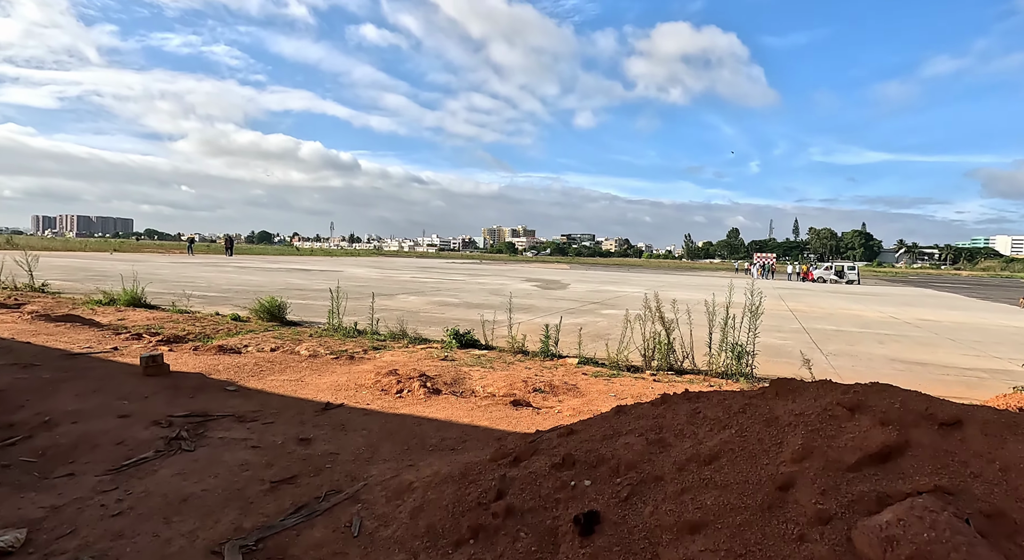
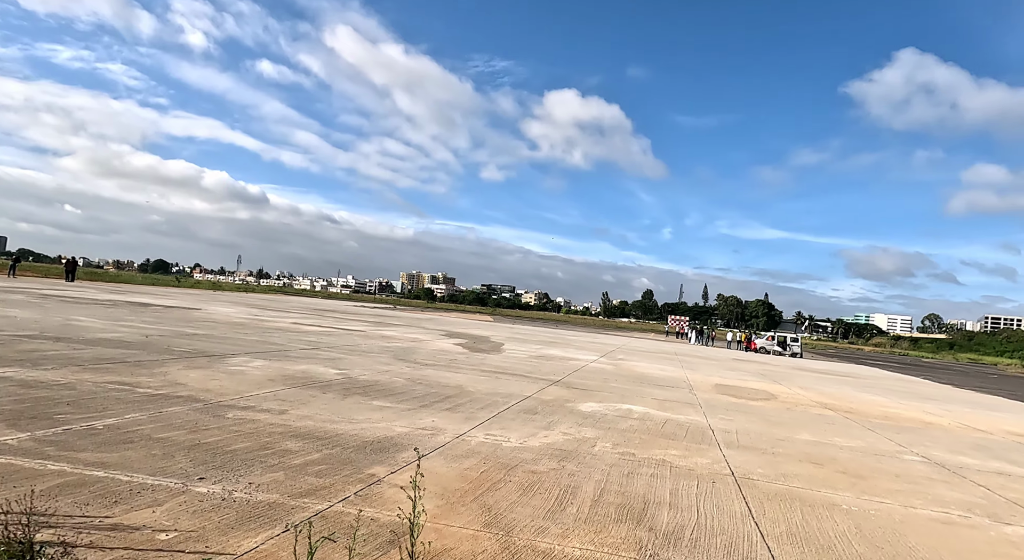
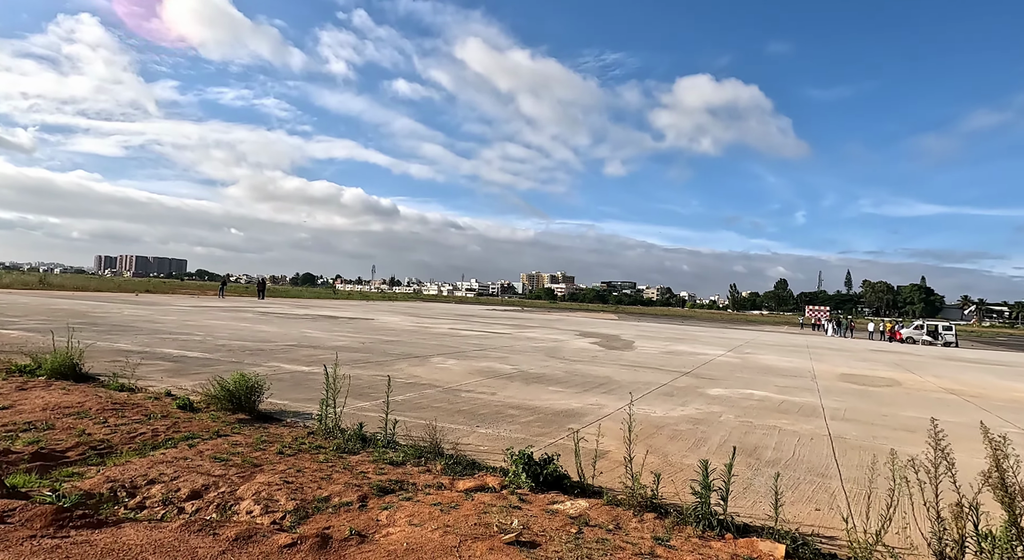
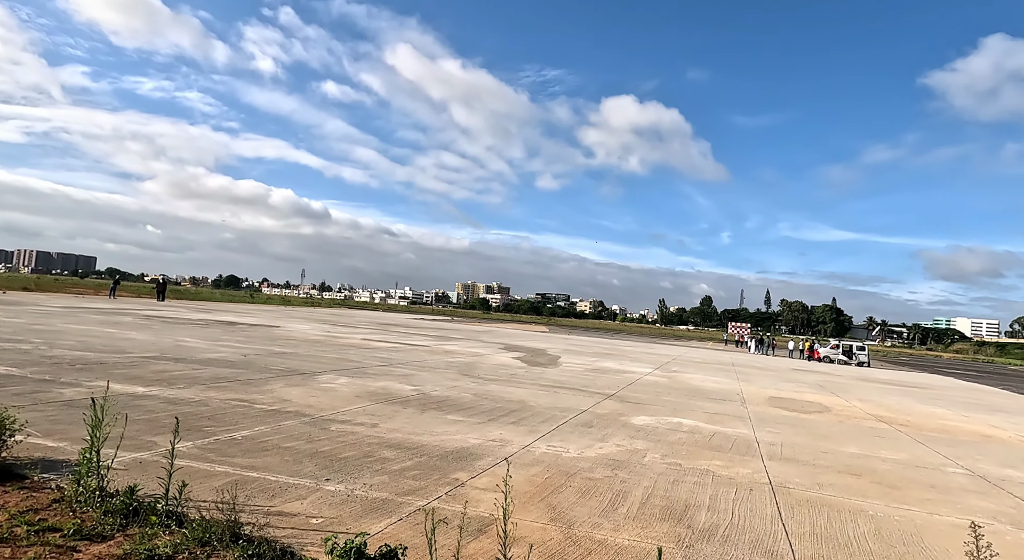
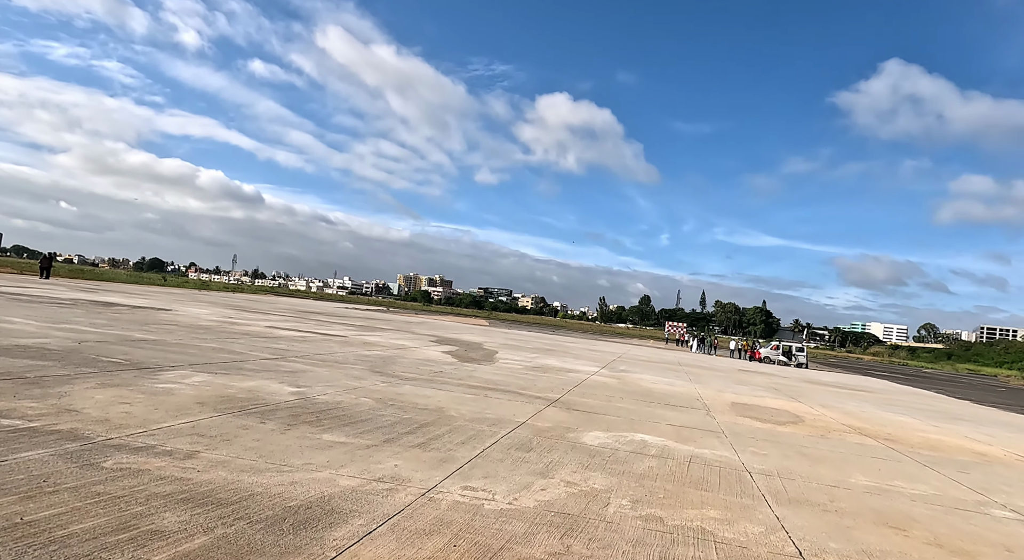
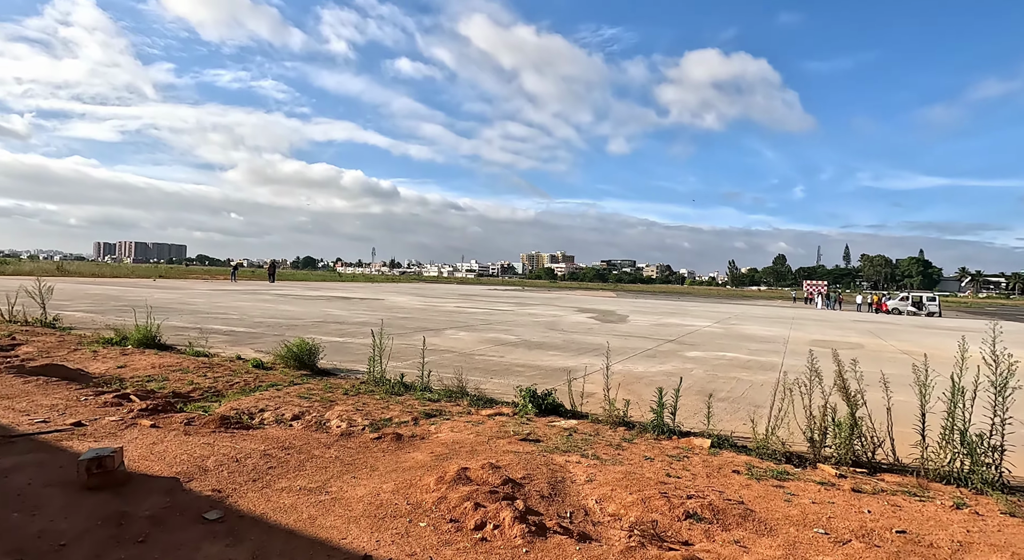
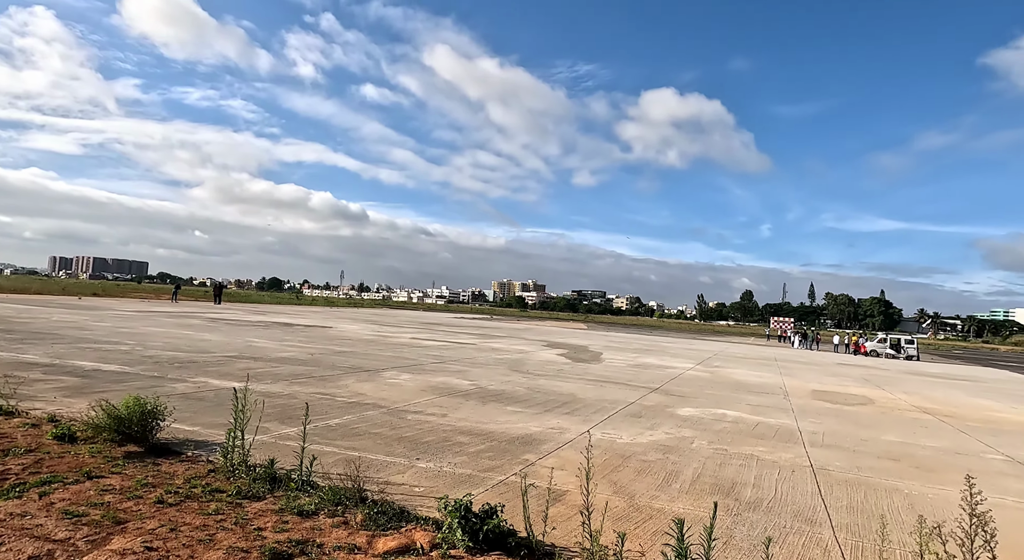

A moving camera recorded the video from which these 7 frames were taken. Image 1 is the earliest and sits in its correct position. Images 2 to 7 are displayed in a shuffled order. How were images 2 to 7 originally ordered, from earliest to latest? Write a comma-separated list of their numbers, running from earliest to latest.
6, 3, 7, 4, 2, 5
